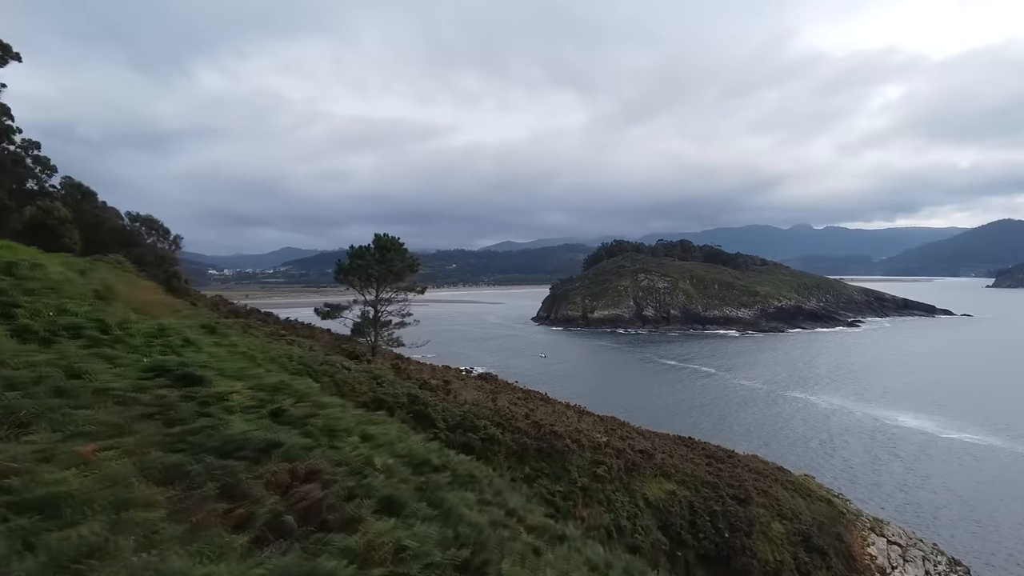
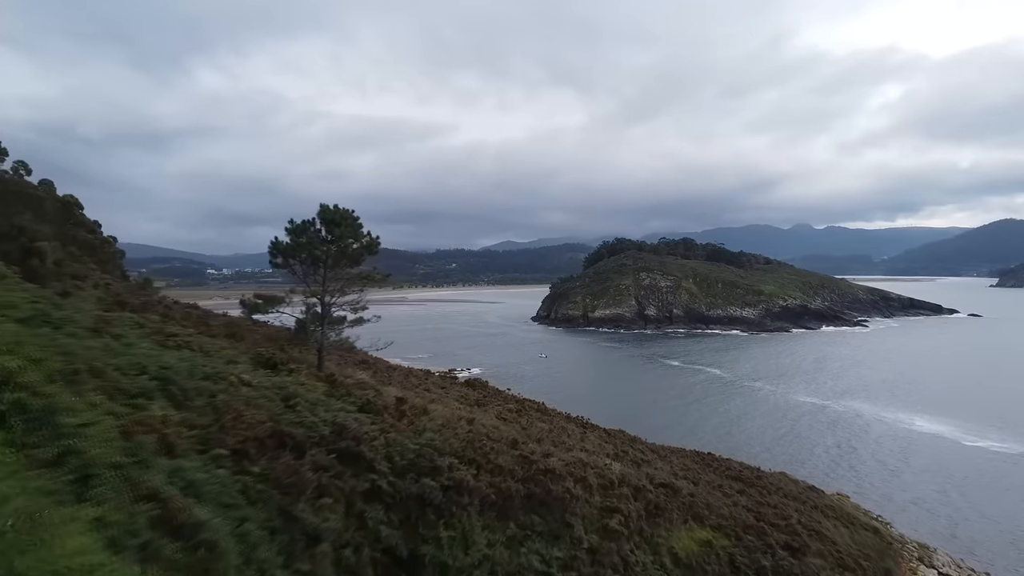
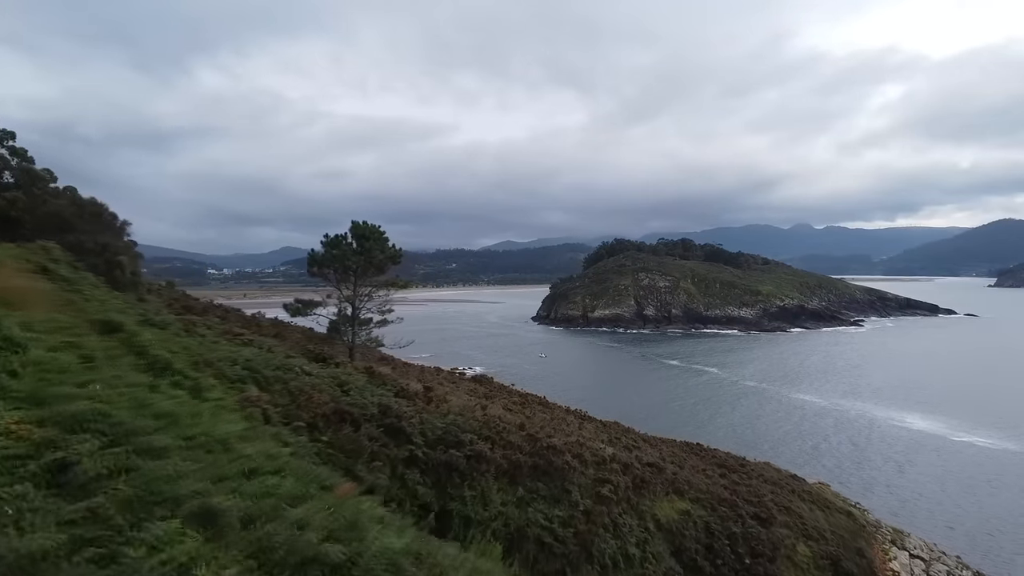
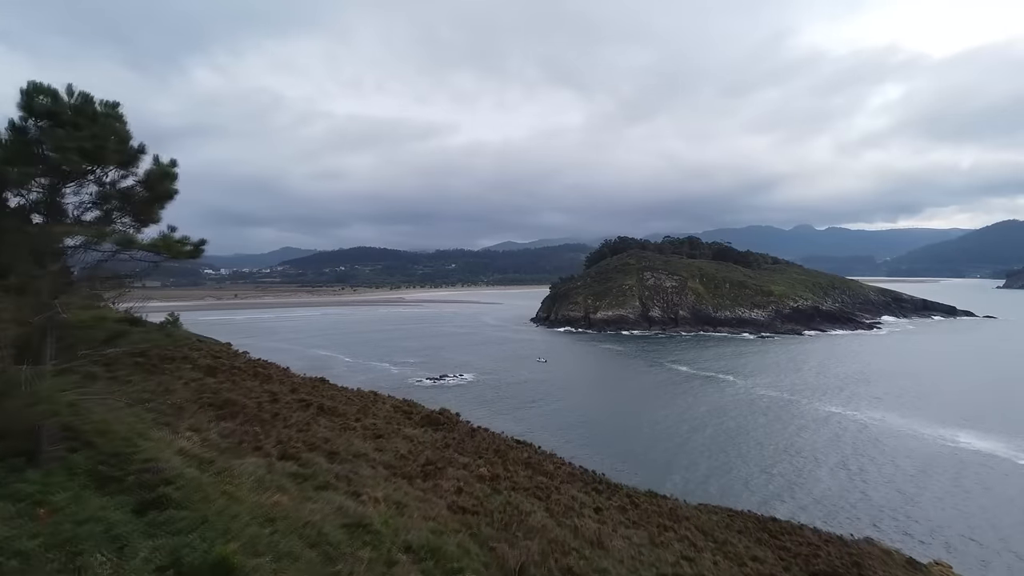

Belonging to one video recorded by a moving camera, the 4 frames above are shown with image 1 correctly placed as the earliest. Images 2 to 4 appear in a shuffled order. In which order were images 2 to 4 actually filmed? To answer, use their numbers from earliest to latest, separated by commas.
3, 2, 4
